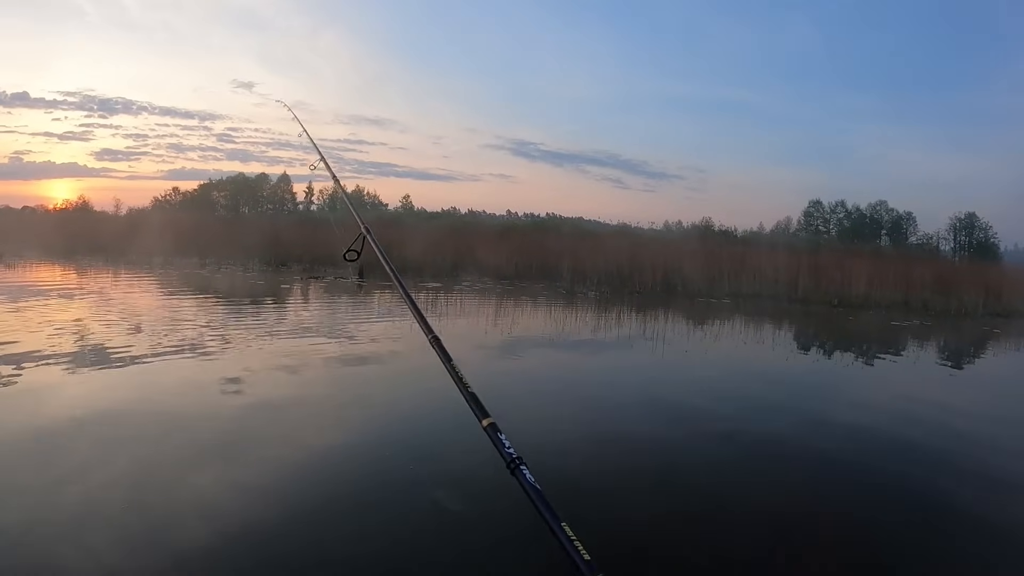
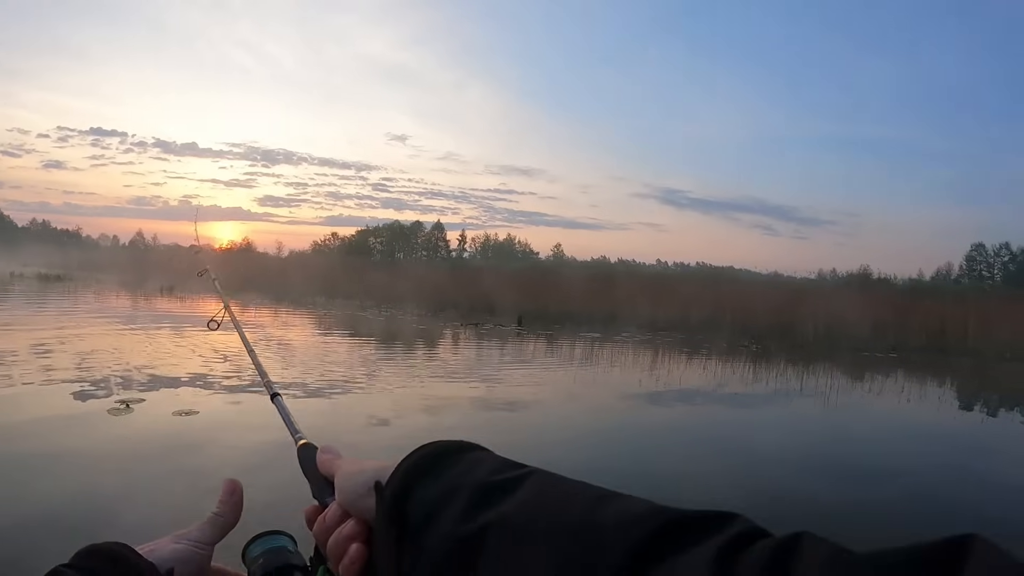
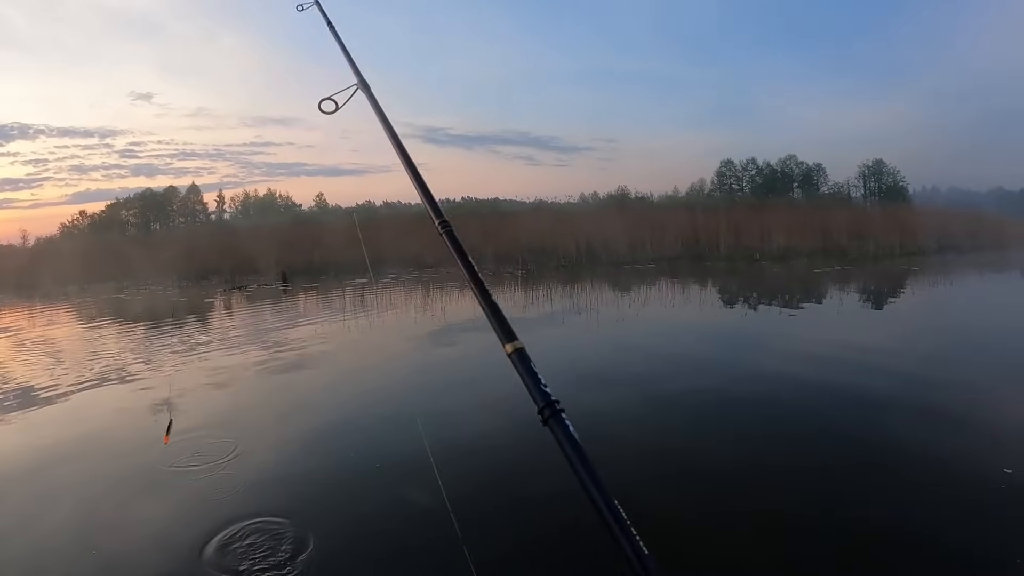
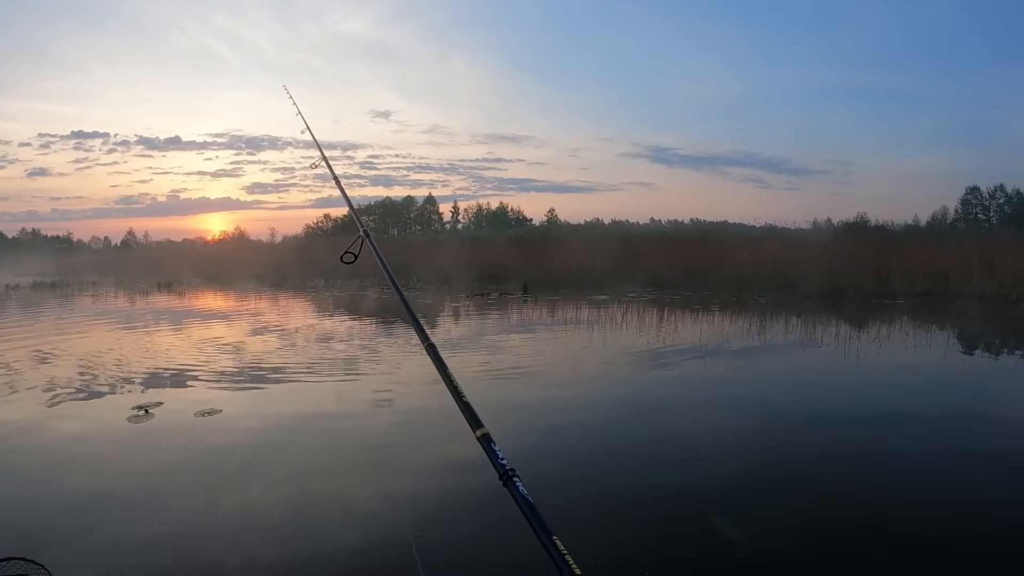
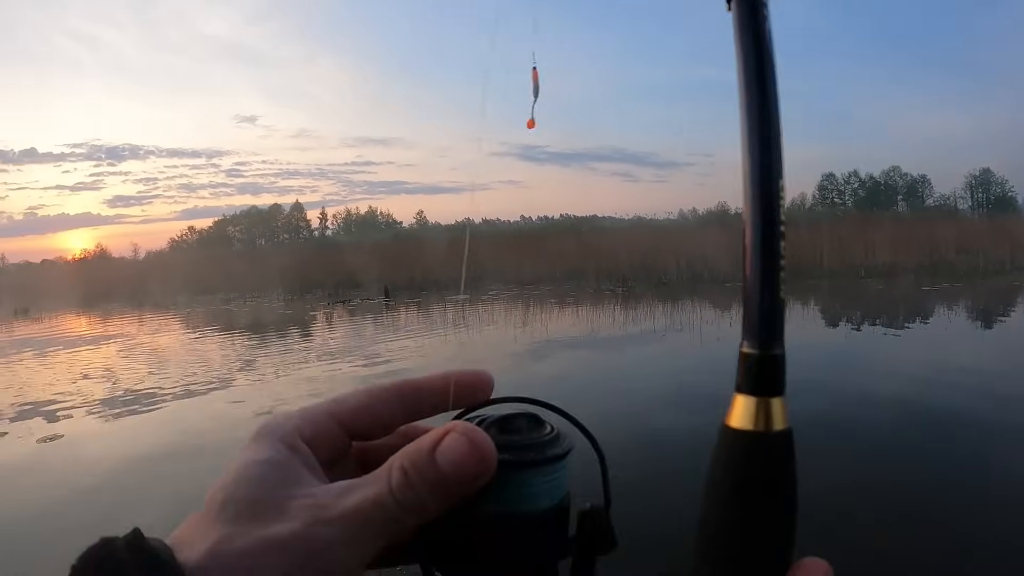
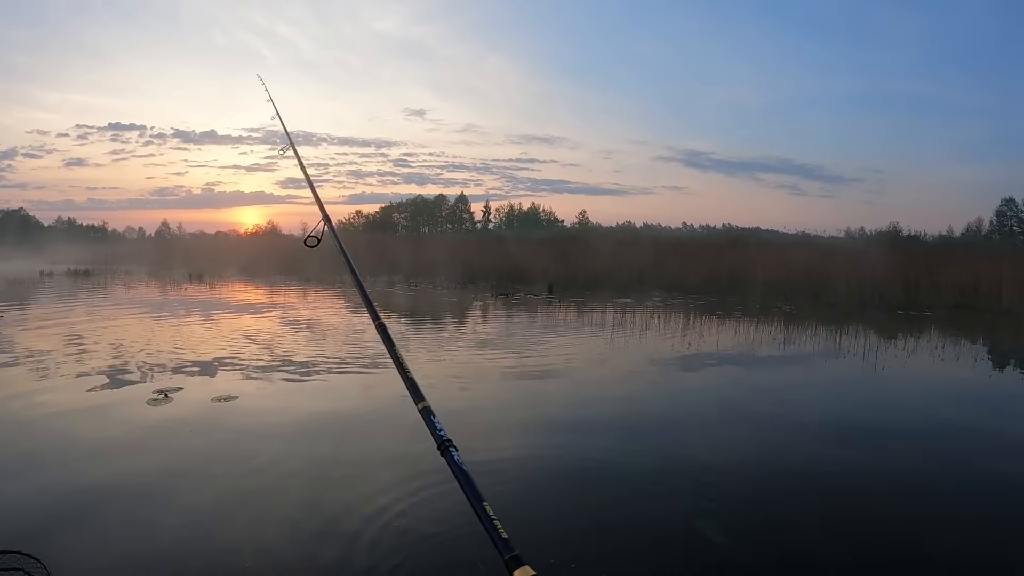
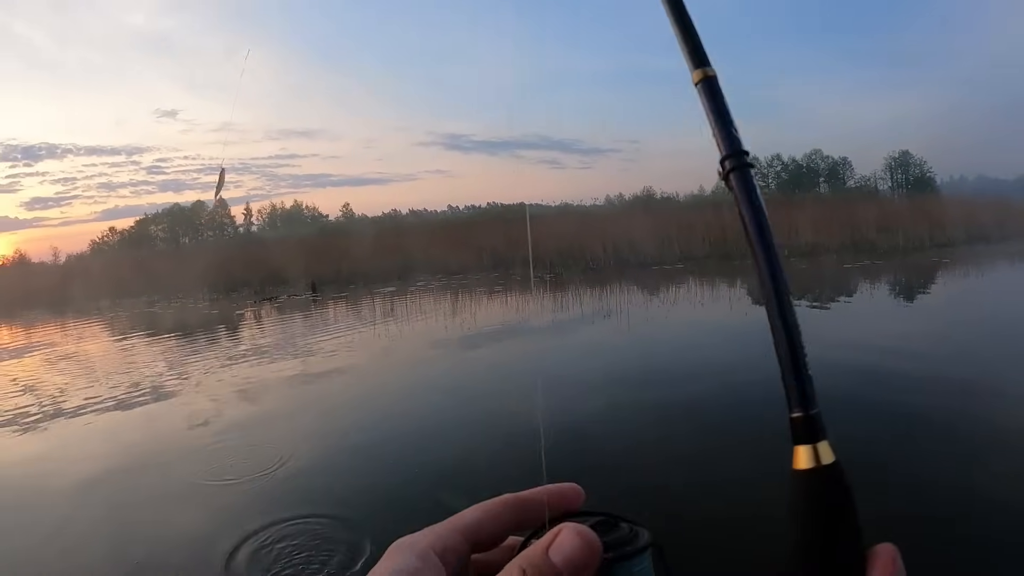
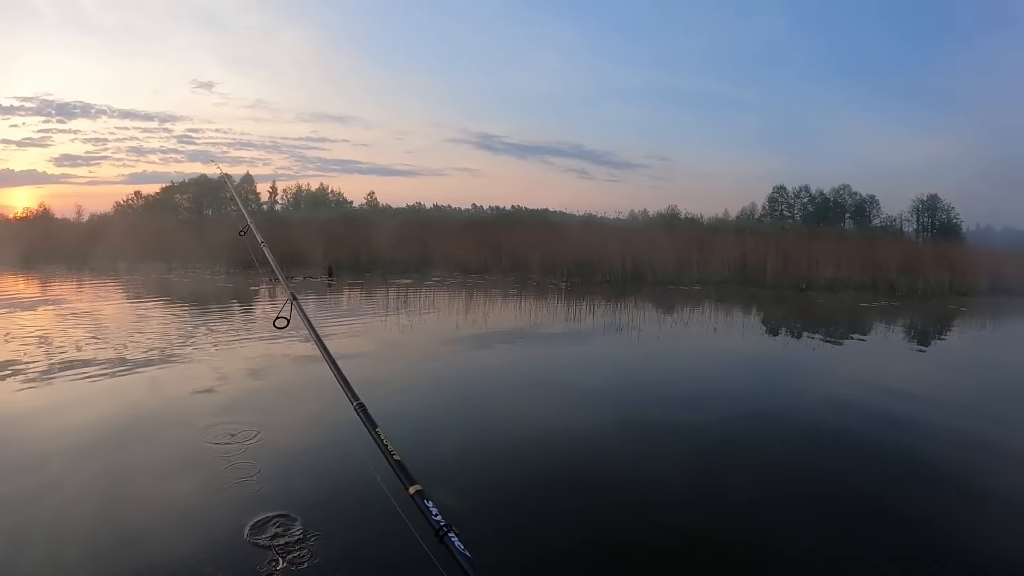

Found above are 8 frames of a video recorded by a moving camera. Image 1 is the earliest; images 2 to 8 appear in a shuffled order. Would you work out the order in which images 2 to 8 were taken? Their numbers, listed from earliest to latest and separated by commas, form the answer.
8, 3, 7, 5, 2, 6, 4
